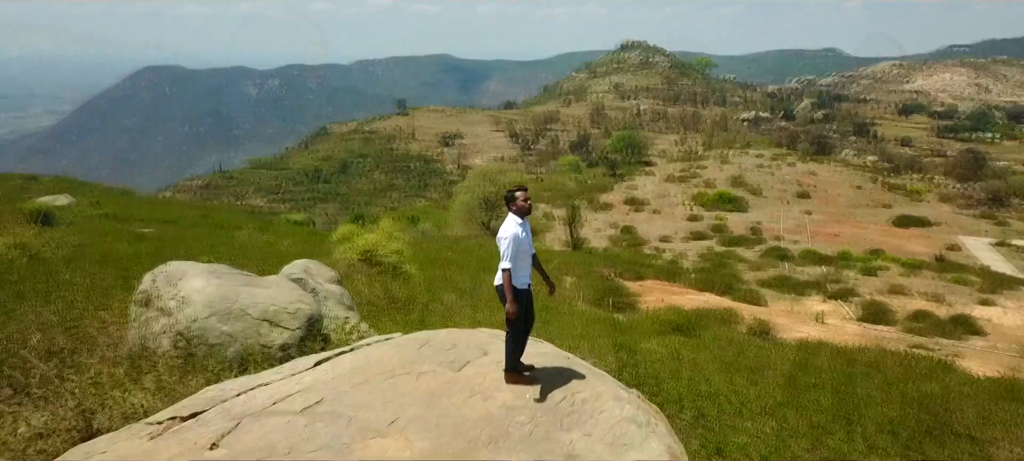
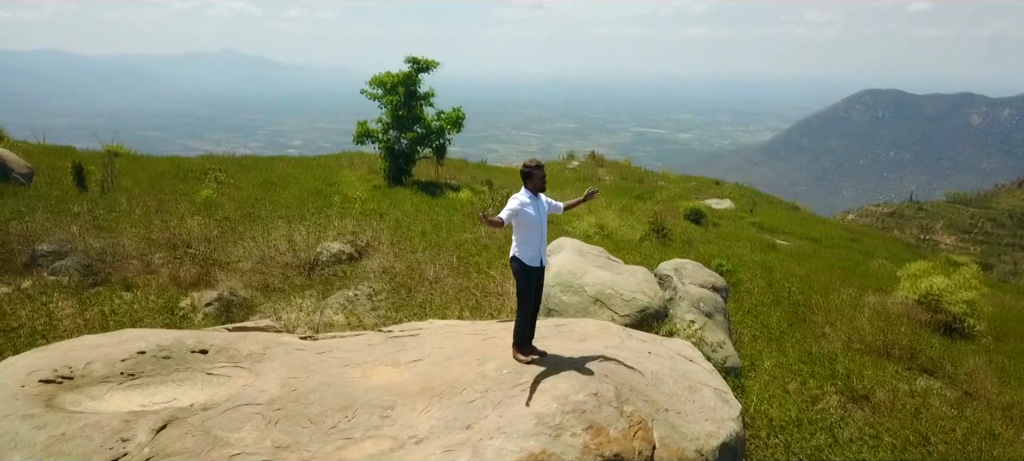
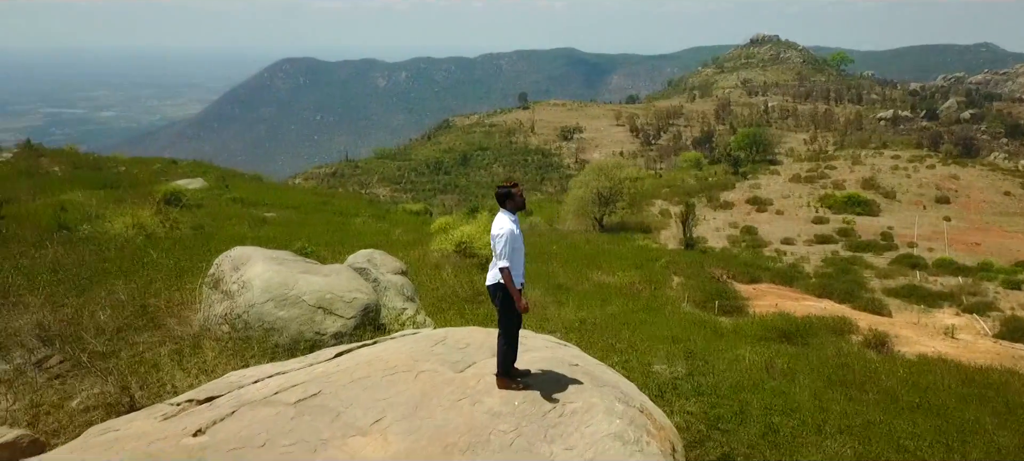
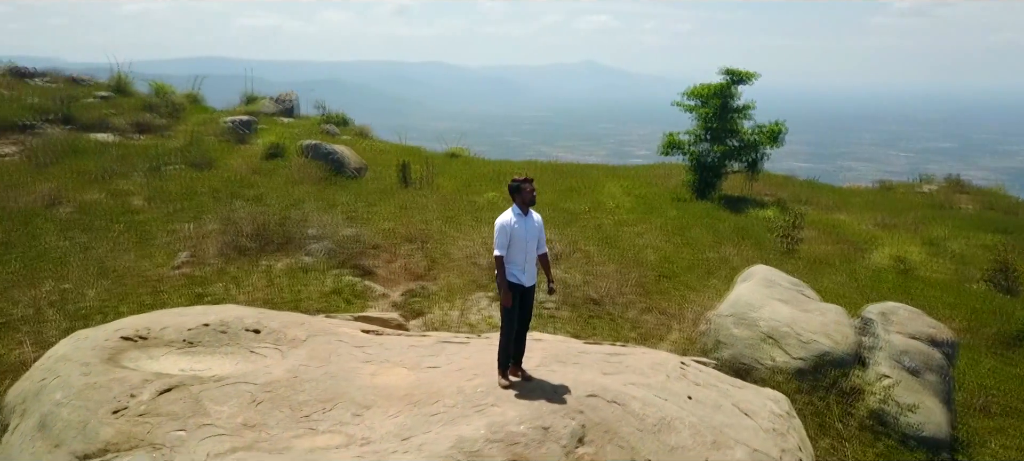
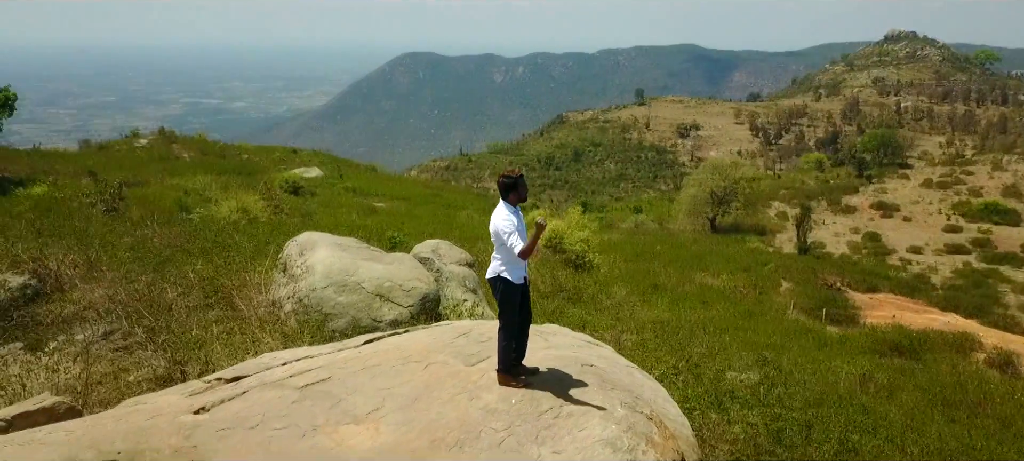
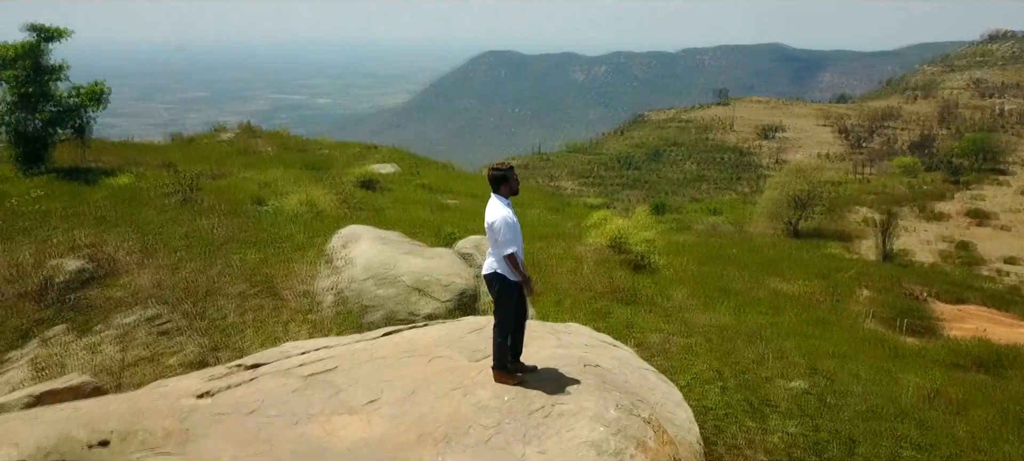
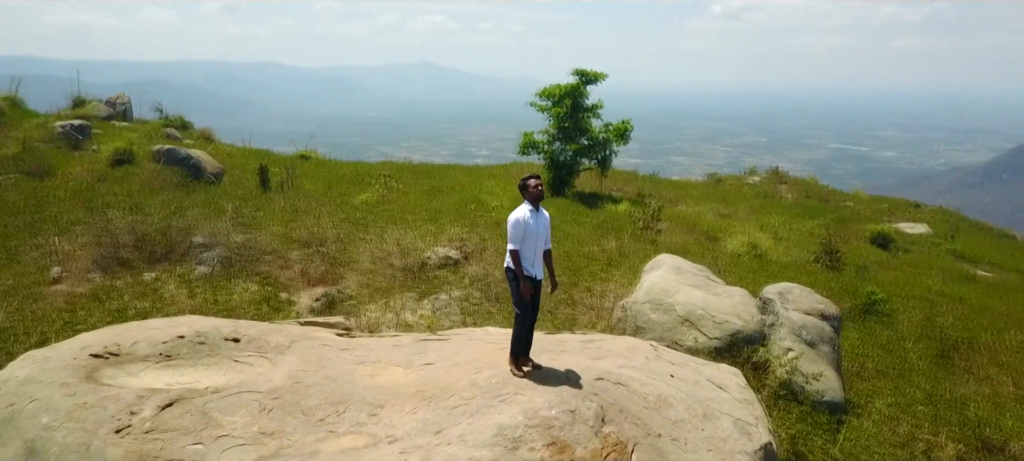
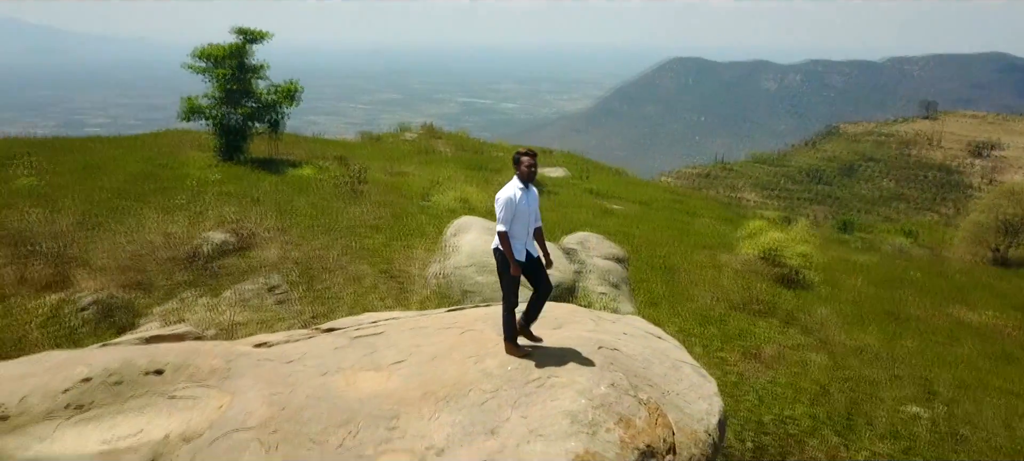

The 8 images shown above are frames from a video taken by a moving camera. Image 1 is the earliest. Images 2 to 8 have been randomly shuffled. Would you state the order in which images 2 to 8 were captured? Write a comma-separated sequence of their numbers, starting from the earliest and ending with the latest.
3, 5, 6, 8, 2, 7, 4
